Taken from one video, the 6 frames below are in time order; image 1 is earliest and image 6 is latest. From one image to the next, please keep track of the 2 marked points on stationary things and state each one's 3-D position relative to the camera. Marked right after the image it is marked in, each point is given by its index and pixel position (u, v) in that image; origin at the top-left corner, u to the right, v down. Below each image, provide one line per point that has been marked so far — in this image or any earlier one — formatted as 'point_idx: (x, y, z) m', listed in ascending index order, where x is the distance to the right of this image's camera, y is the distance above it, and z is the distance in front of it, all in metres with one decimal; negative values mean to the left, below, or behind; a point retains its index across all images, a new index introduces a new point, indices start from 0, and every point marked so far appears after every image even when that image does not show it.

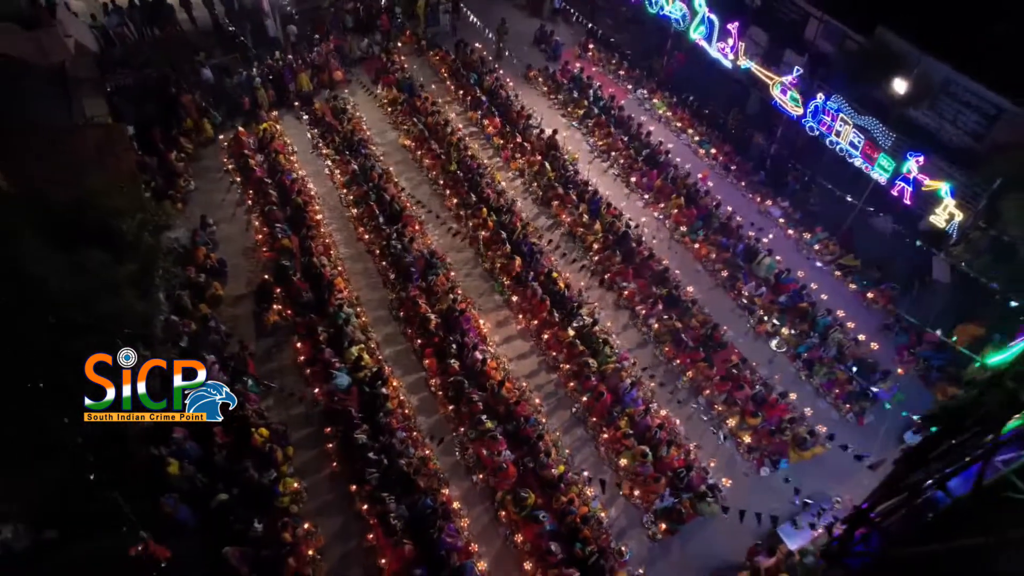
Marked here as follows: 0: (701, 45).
0: (+5.4, +6.5, +18.5) m
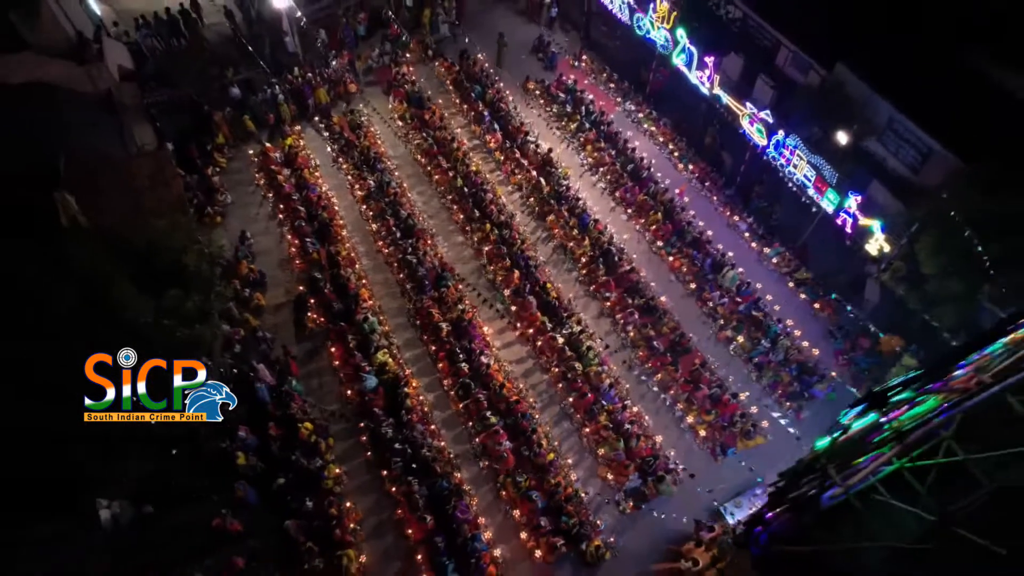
0: (+5.4, +6.6, +20.3) m
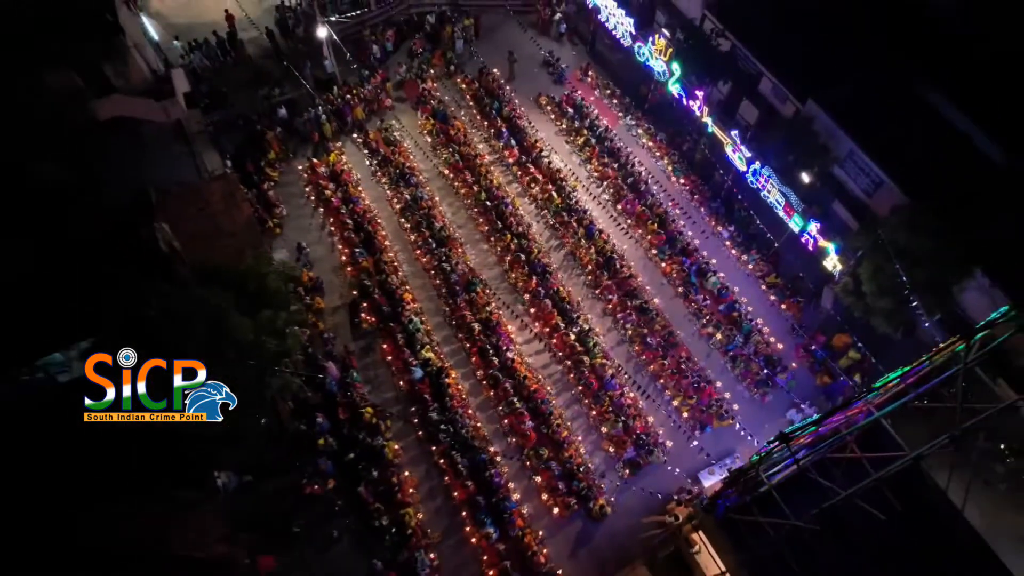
0: (+6.0, +6.8, +23.1) m
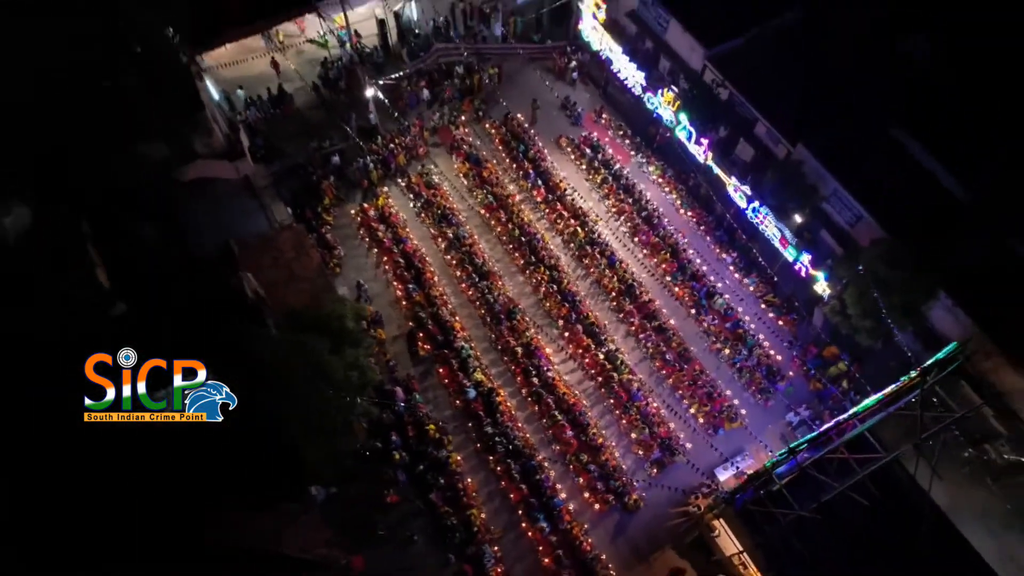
0: (+7.0, +6.0, +26.3) m
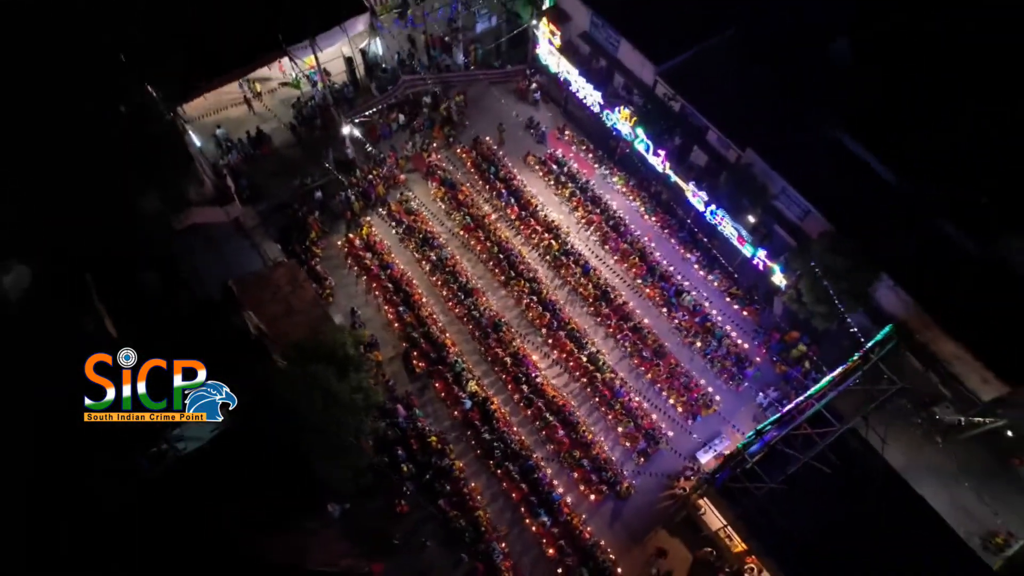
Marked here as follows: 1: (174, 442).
0: (+5.7, +6.0, +28.3) m
1: (-10.3, -4.6, +19.1) m
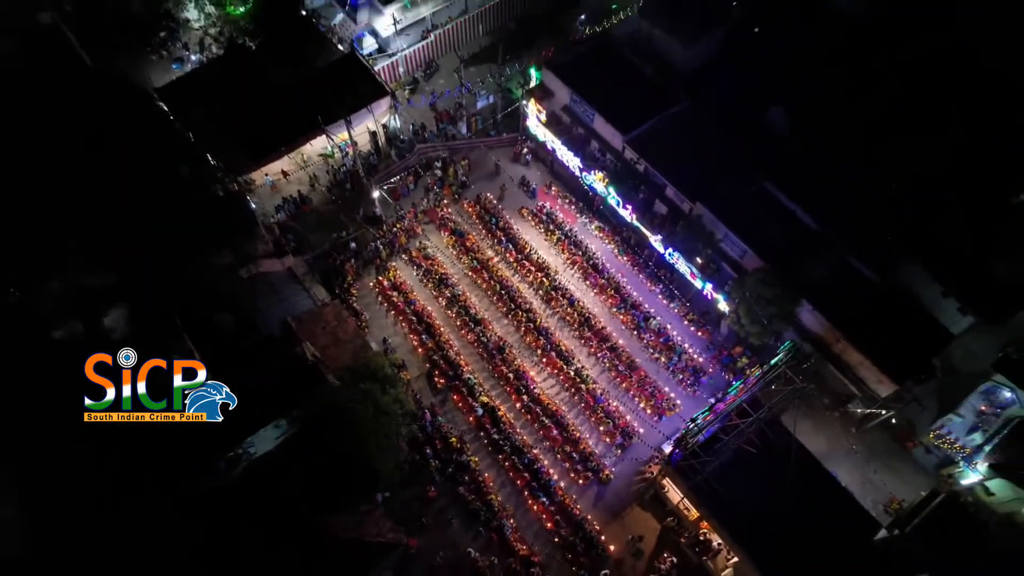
0: (+5.5, +4.6, +34.9) m
1: (-10.1, -6.1, +25.2) m
